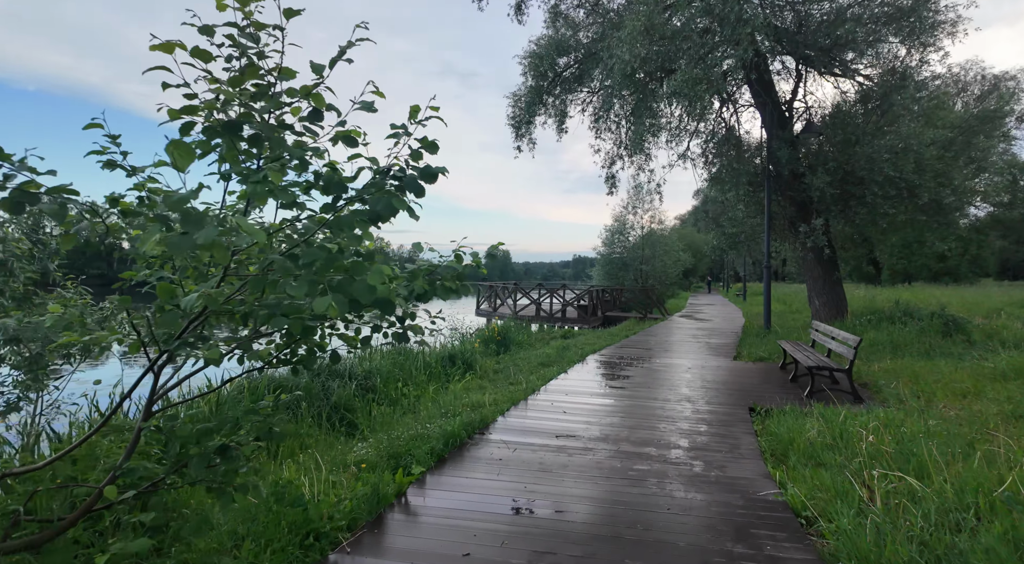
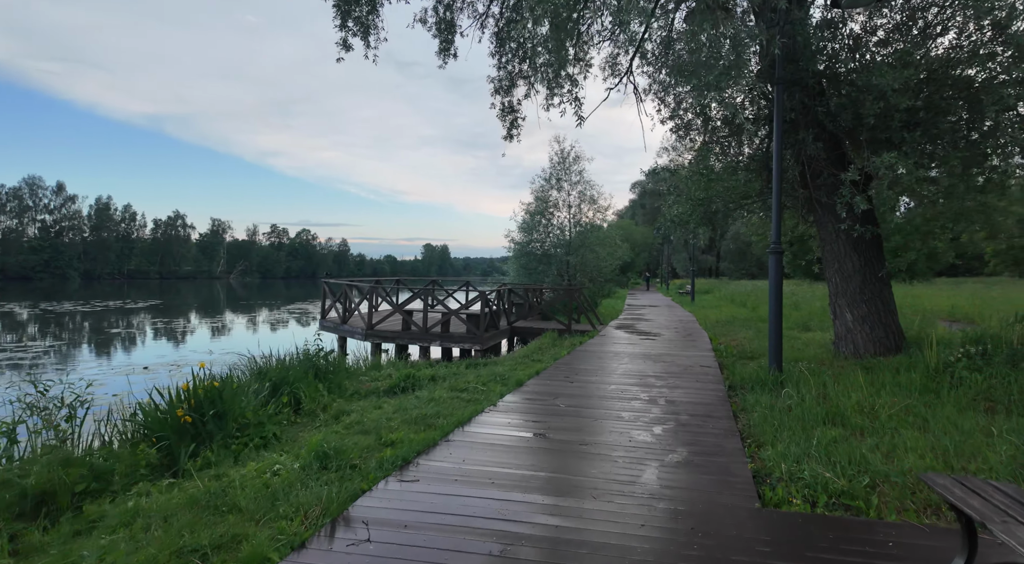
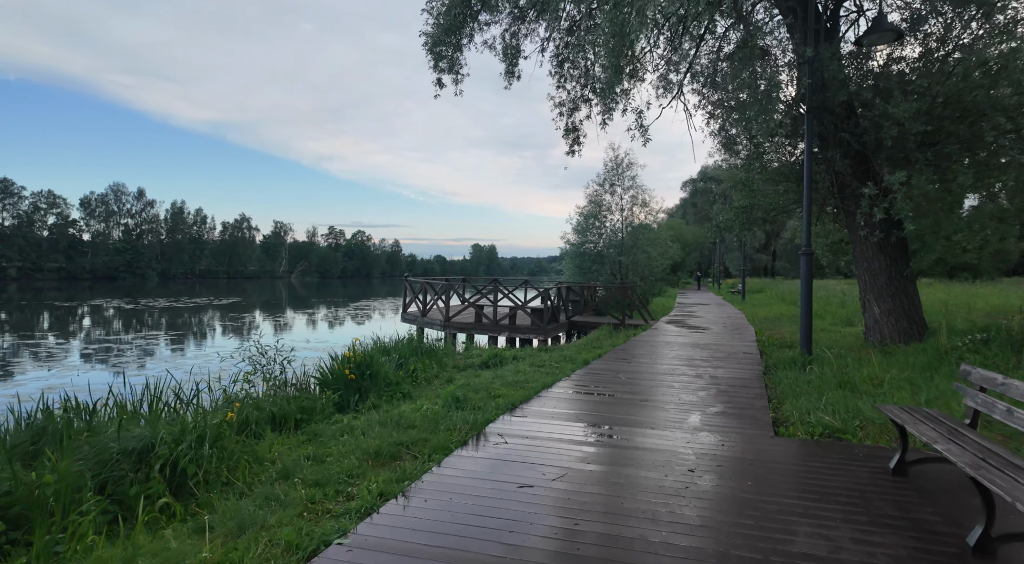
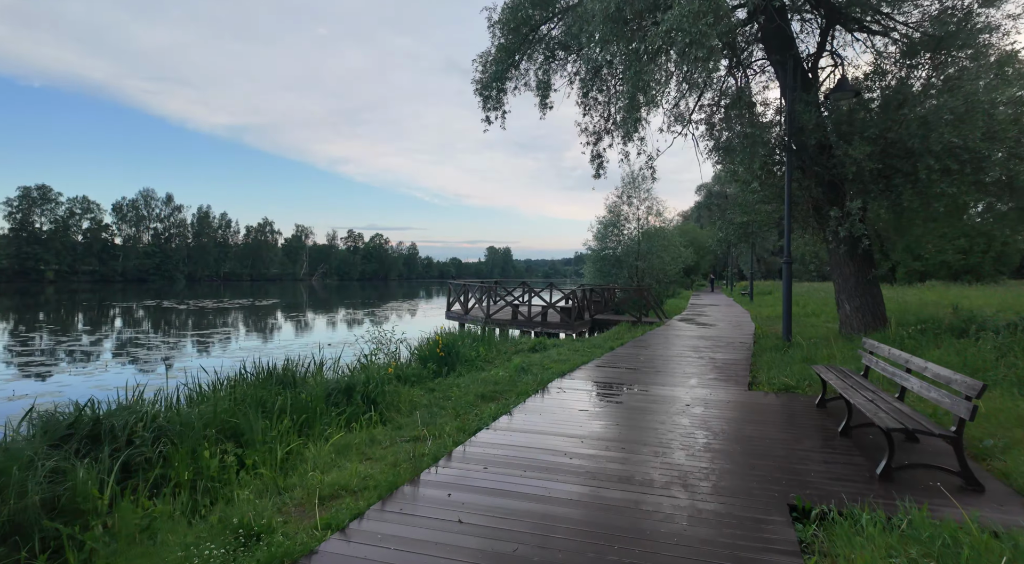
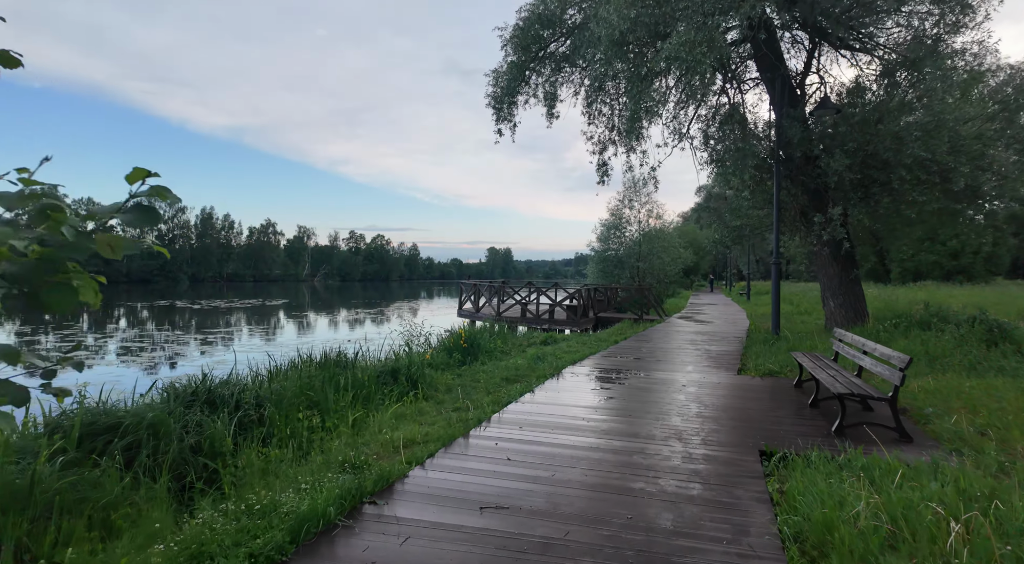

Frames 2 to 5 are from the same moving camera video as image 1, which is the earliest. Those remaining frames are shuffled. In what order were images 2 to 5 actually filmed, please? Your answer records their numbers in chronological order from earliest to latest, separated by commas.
5, 4, 3, 2
